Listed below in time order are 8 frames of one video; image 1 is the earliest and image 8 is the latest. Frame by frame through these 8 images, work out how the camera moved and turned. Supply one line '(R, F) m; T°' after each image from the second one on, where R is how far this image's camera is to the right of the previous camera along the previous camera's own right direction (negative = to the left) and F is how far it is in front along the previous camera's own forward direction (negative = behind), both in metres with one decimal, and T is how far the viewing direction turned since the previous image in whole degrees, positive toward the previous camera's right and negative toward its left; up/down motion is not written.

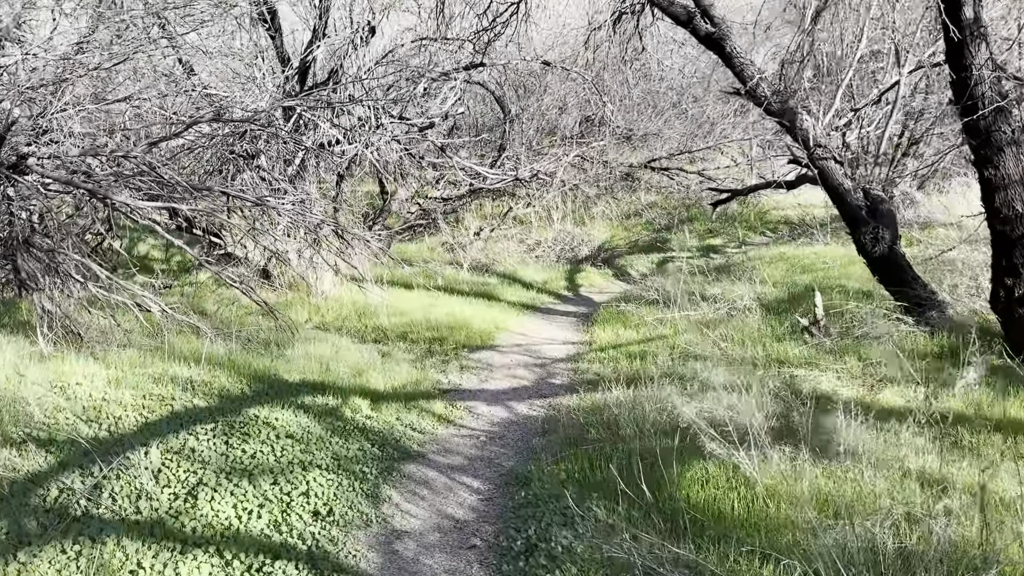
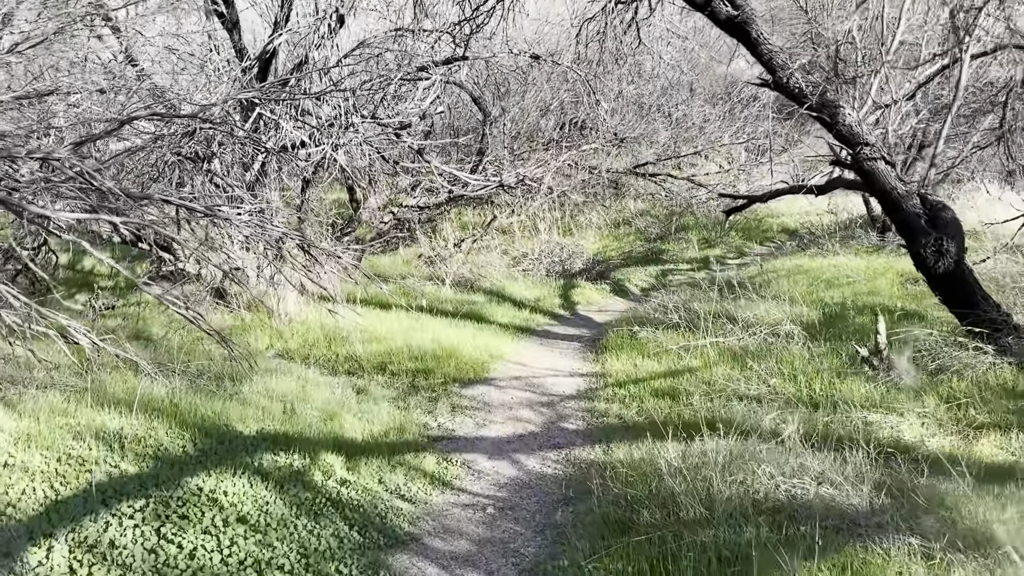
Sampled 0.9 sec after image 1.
(-0.3, +1.1) m; +2°
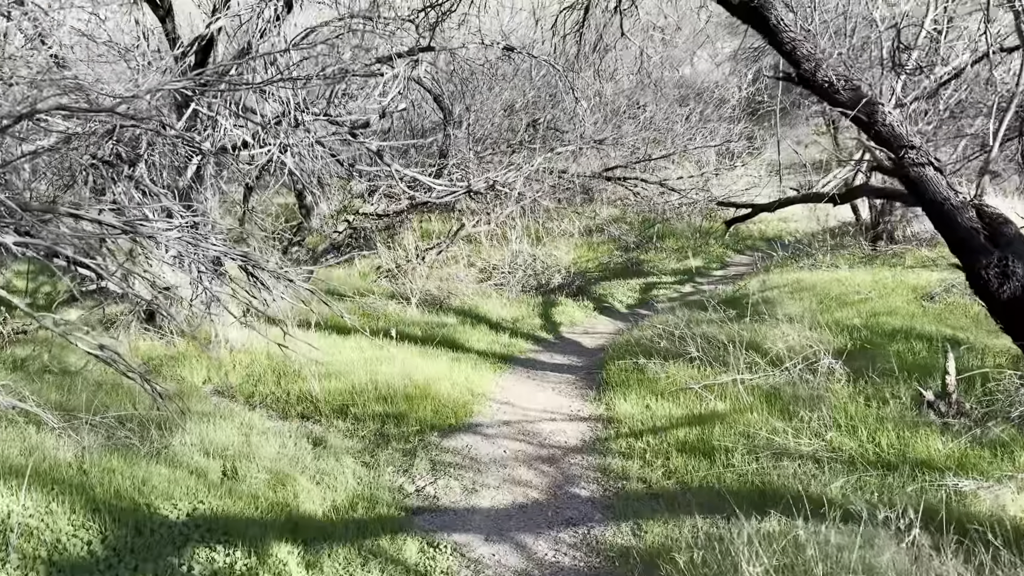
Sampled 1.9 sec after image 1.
(-0.3, +1.1) m; +4°
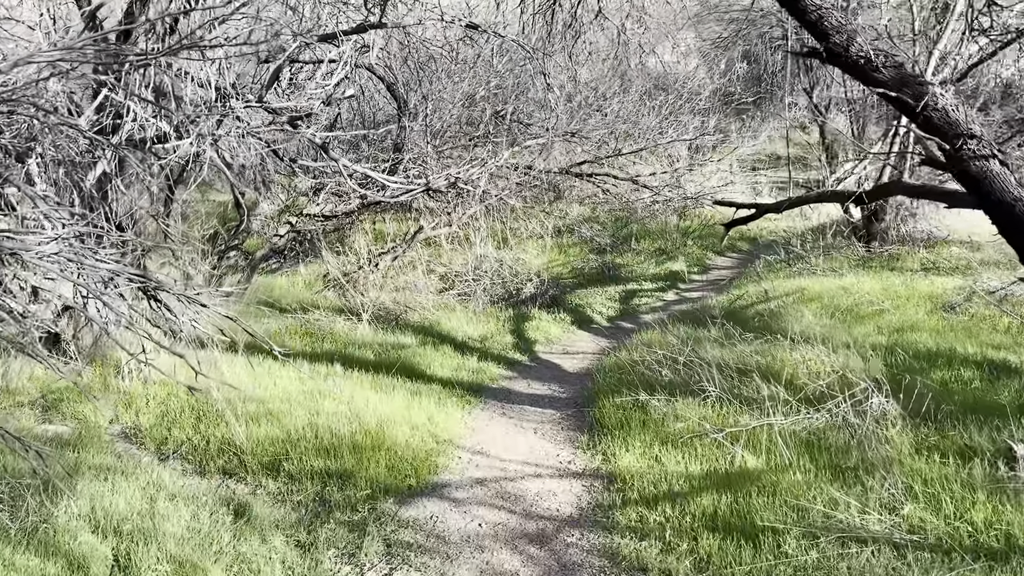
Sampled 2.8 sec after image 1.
(-0.1, +1.1) m; +3°
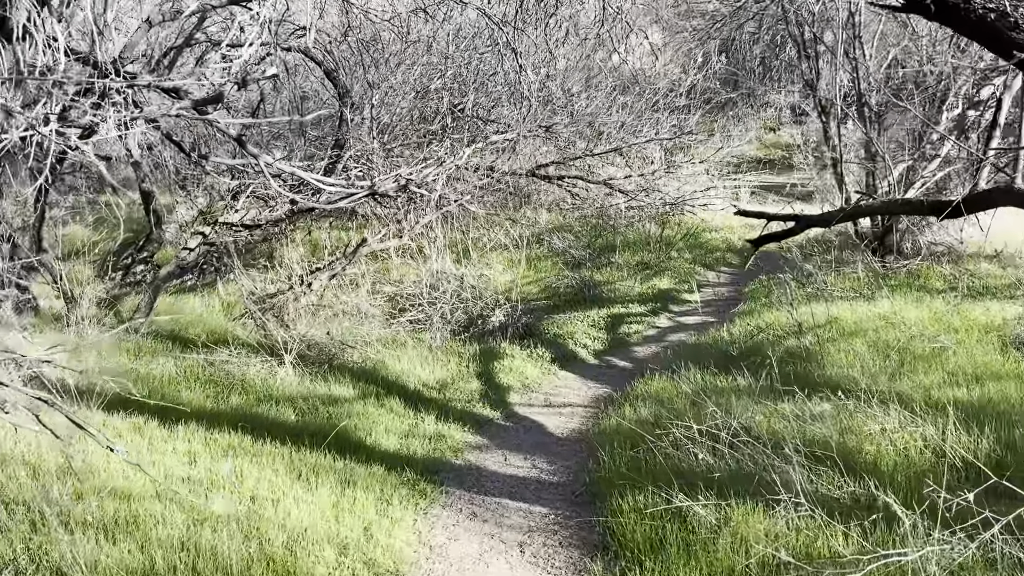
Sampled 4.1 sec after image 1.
(-0.1, +1.6) m; +3°
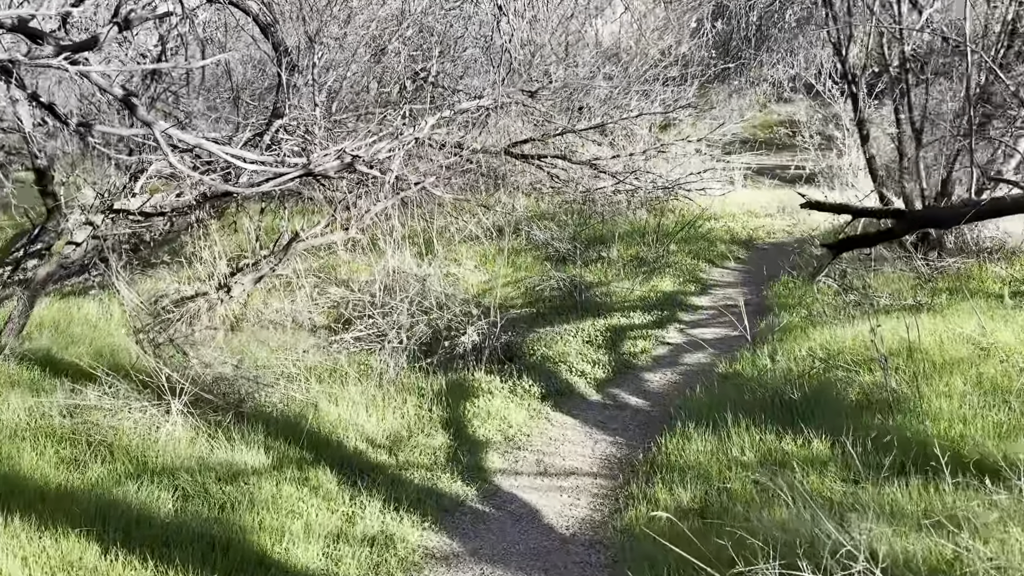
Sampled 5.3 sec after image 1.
(-0.1, +1.6) m; +2°
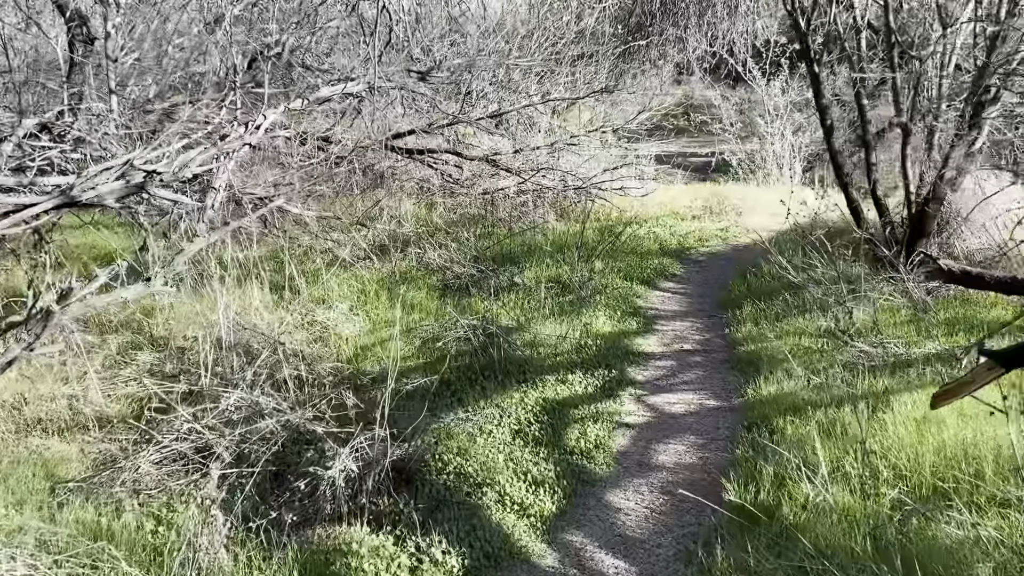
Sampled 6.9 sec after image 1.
(0.0, +1.9) m; +8°
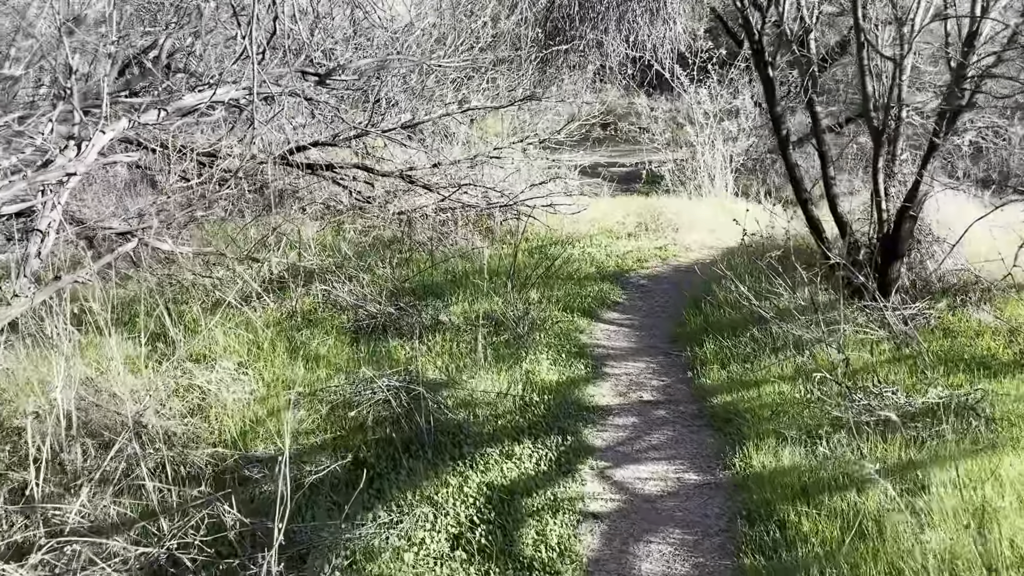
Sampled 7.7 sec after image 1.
(-0.1, +1.0) m; +6°
